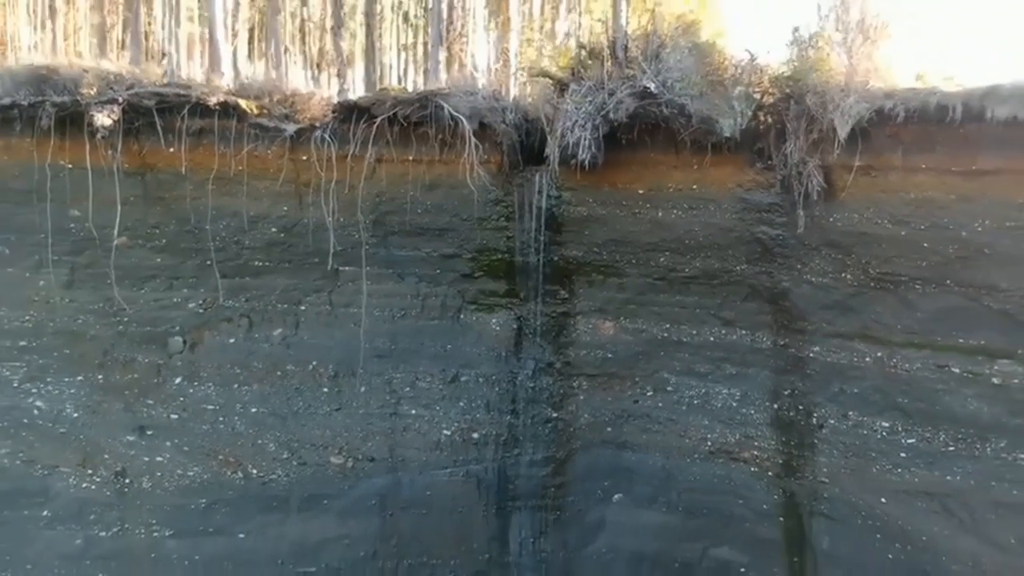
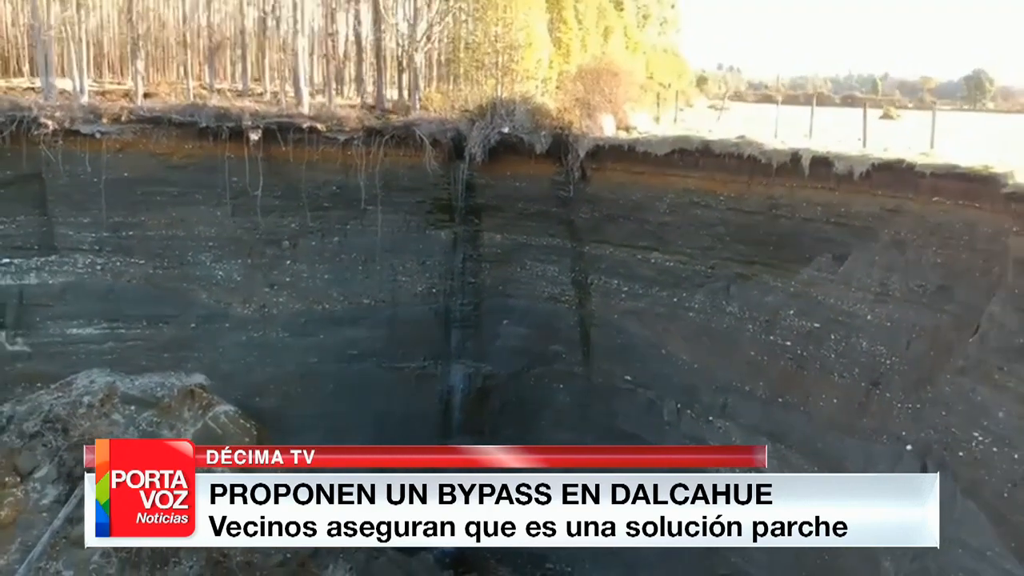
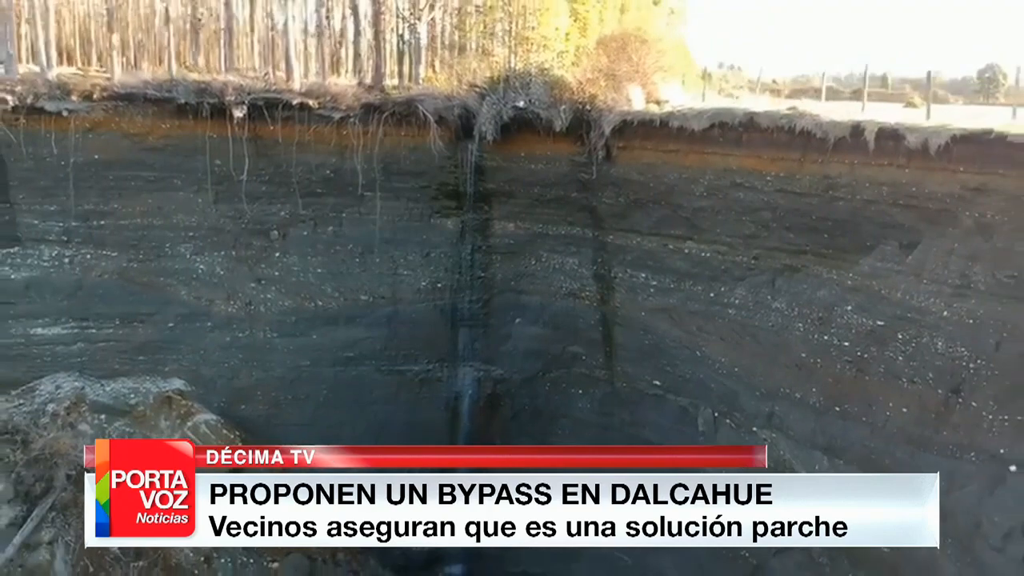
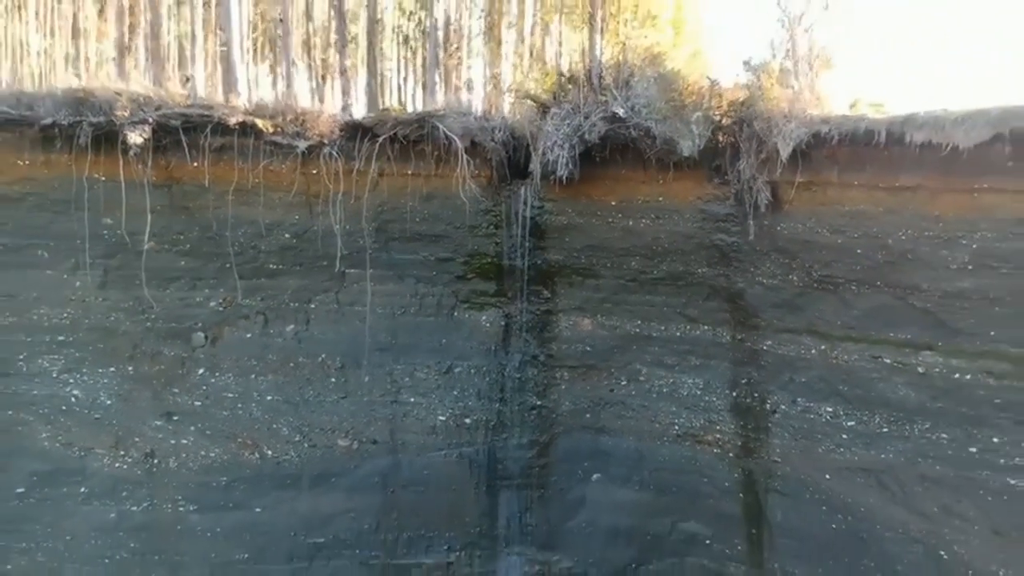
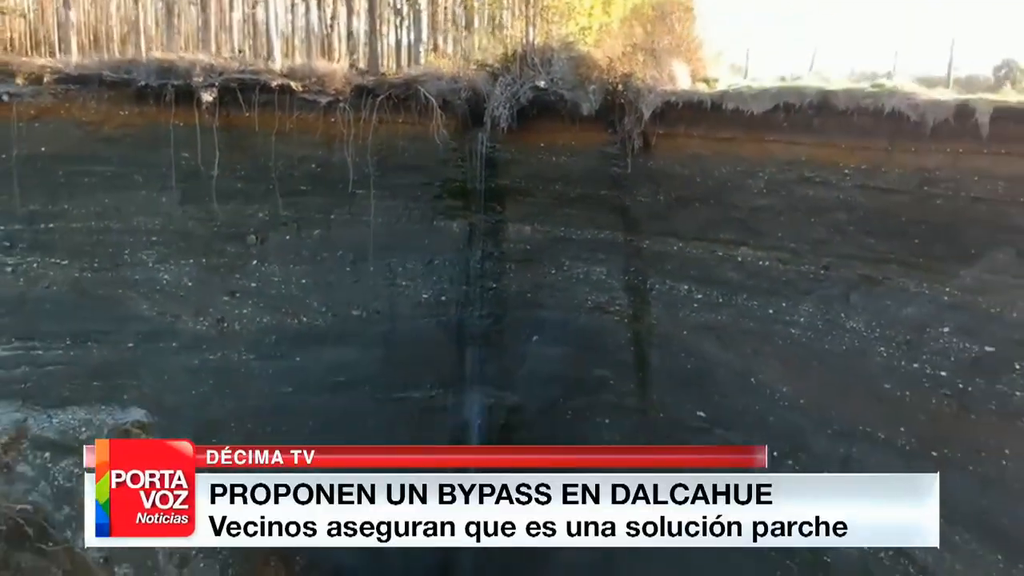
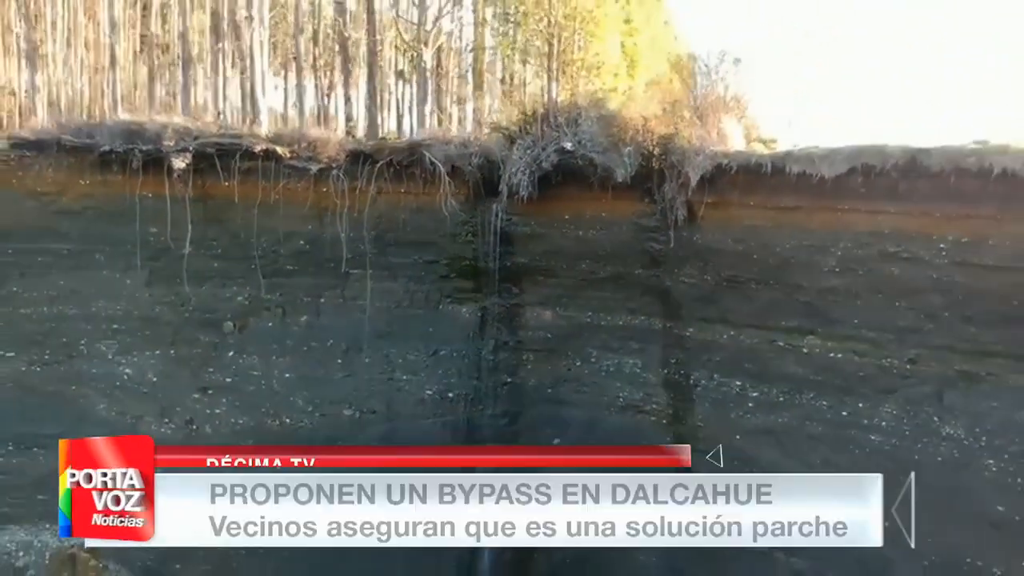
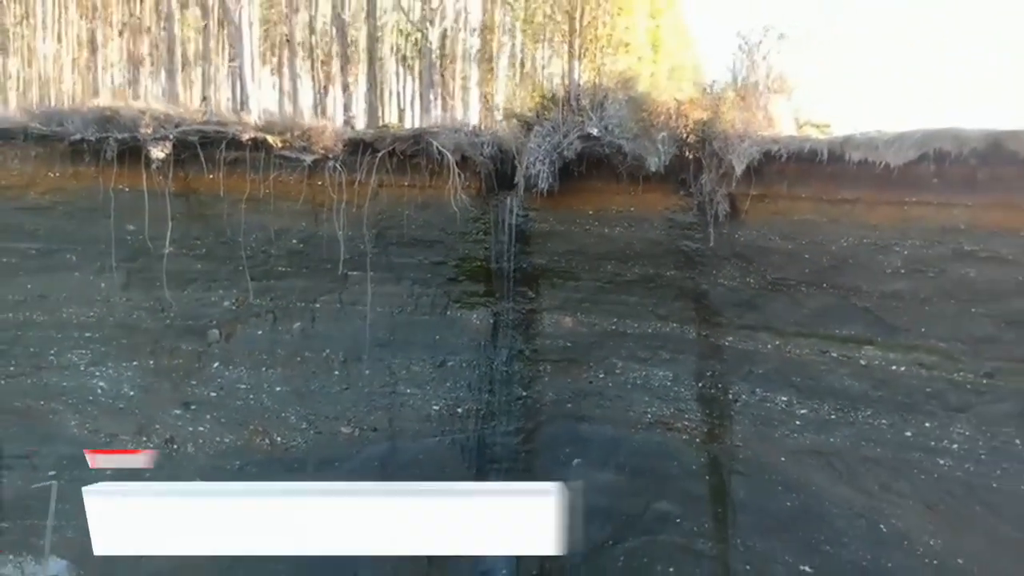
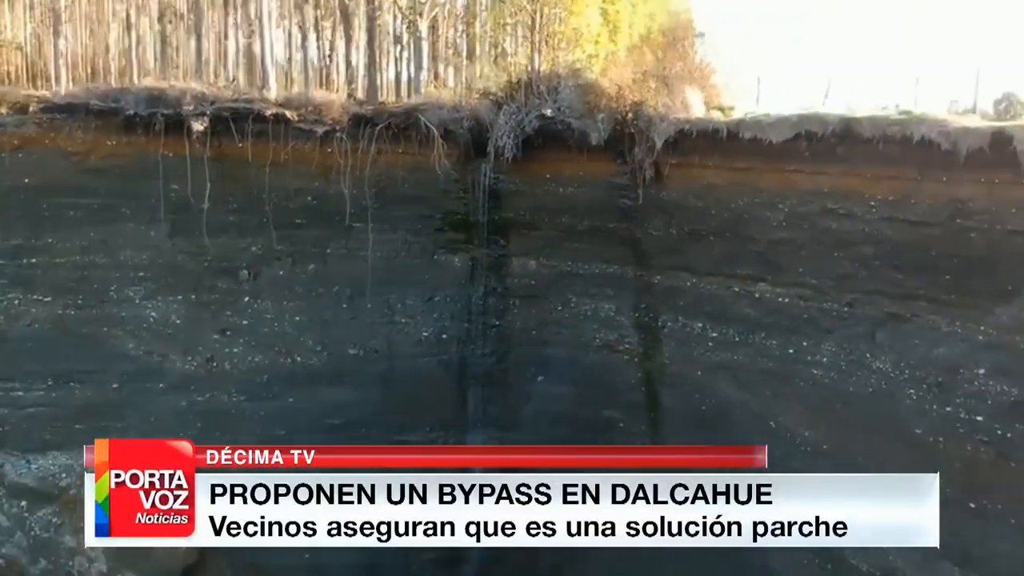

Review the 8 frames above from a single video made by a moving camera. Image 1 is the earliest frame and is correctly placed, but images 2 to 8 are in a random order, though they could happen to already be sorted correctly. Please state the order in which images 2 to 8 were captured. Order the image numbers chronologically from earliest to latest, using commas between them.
4, 7, 6, 8, 5, 3, 2
